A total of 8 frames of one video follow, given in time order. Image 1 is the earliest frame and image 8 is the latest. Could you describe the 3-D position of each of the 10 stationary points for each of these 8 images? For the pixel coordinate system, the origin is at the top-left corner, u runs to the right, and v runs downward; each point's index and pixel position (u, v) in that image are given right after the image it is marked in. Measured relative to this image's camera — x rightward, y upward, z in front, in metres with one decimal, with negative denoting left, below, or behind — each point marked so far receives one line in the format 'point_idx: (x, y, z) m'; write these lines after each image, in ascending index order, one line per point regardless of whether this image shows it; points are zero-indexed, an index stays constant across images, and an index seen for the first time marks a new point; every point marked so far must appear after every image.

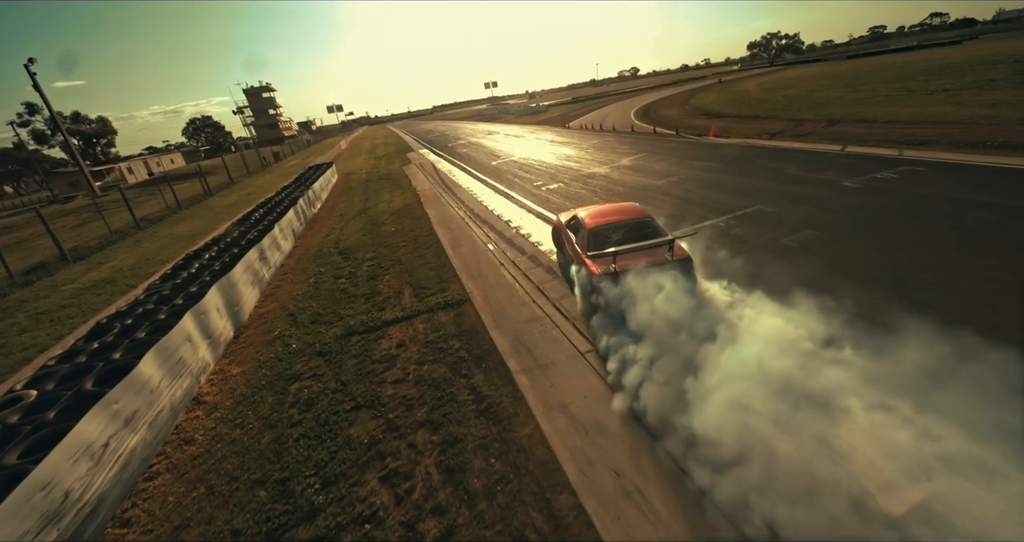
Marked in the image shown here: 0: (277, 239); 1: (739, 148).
0: (-6.7, +0.9, +12.5) m
1: (+9.2, +5.0, +17.5) m
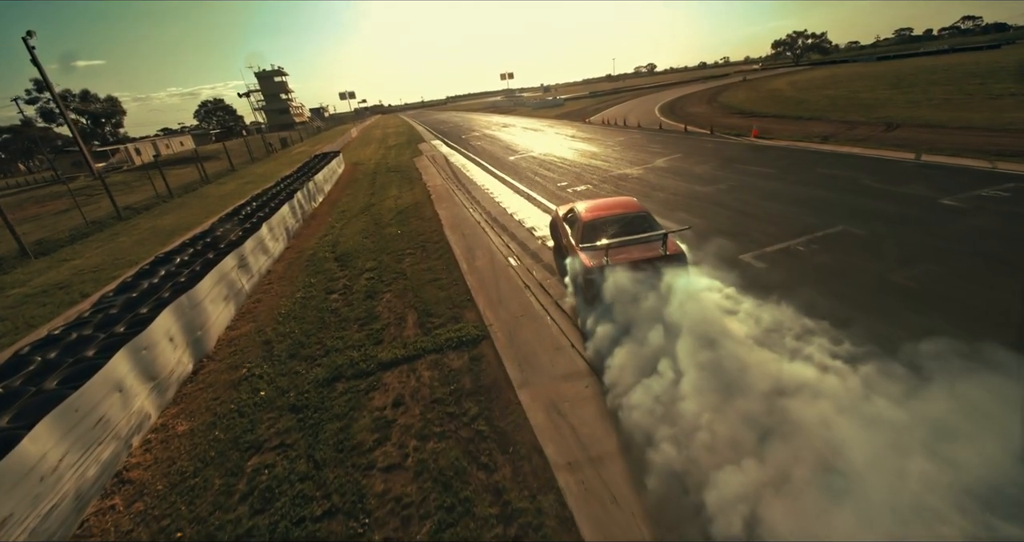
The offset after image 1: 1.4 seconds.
0: (-6.1, +0.8, +10.8) m
1: (+10.1, +4.2, +15.6) m
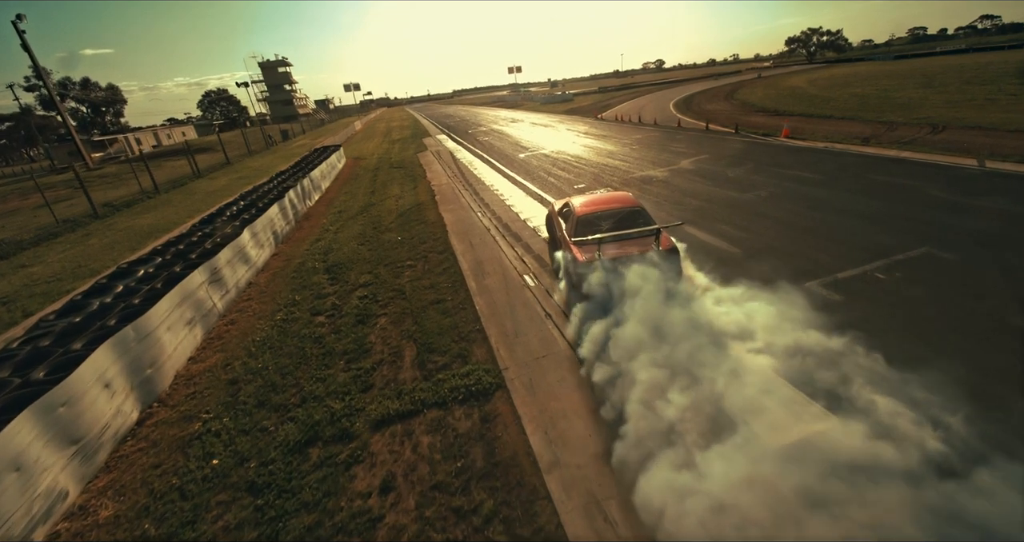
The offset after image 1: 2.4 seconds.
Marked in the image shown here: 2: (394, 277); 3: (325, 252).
0: (-5.8, +0.5, +9.5) m
1: (+10.5, +3.8, +14.1) m
2: (-2.5, -0.1, +8.9) m
3: (-4.7, +0.5, +10.9) m
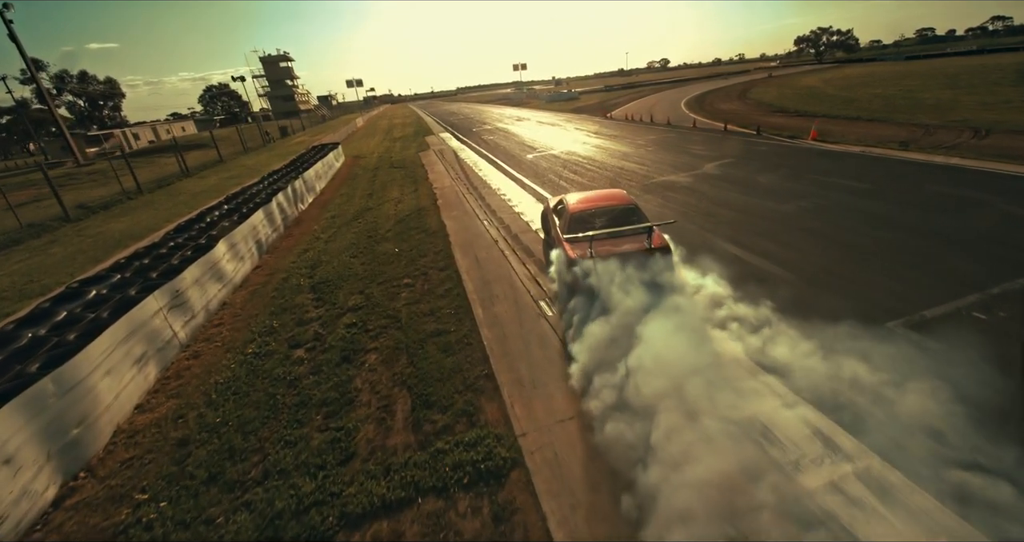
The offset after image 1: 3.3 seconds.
0: (-5.6, +0.2, +8.3) m
1: (+10.8, +3.3, +12.9) m
2: (-2.2, -0.5, +7.8) m
3: (-4.5, +0.1, +9.8) m
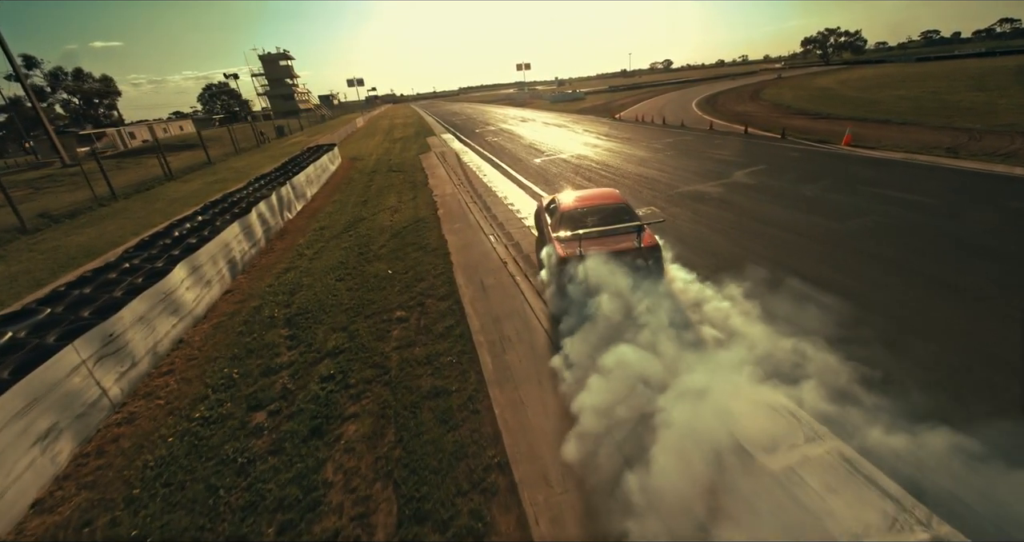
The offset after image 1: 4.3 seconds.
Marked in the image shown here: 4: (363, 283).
0: (-5.4, -0.3, +7.0) m
1: (+11.0, +2.7, +11.5) m
2: (-2.0, -1.0, +6.4) m
3: (-4.3, -0.4, +8.4) m
4: (-2.9, -0.2, +8.4) m
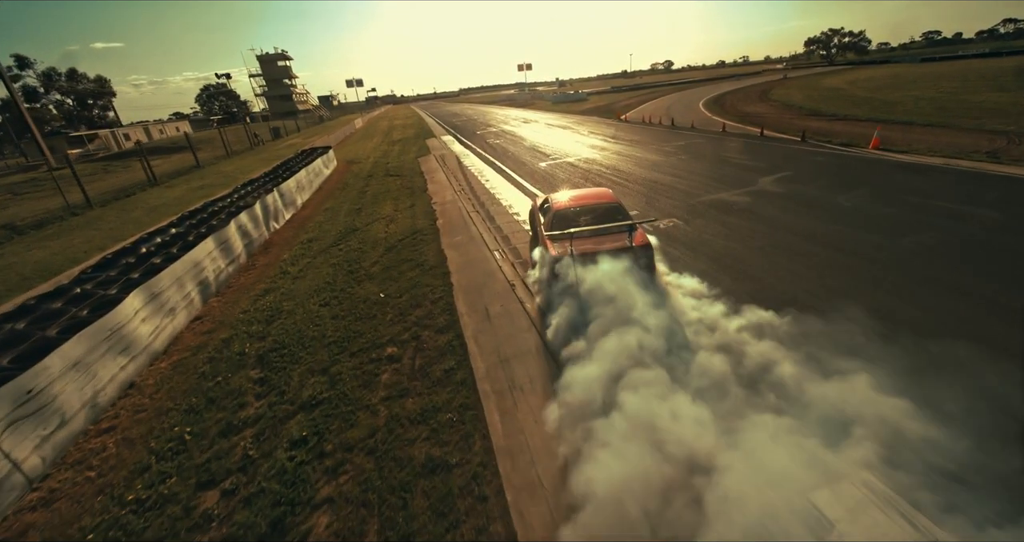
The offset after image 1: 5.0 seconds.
0: (-5.2, -0.8, +5.9) m
1: (+11.2, +2.2, +10.4) m
2: (-1.9, -1.4, +5.4) m
3: (-4.1, -0.8, +7.4) m
4: (-2.7, -0.7, +7.4) m
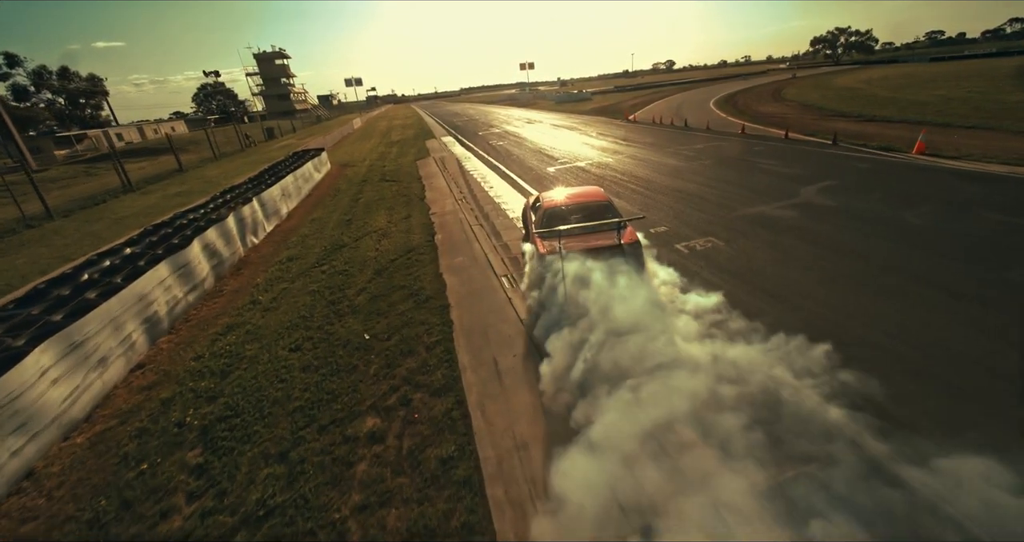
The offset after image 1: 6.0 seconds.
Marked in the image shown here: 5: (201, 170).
0: (-5.0, -1.3, +4.6) m
1: (+11.4, +1.7, +9.0) m
2: (-1.7, -2.0, +4.0) m
3: (-3.9, -1.3, +6.0) m
4: (-2.6, -1.2, +6.0) m
5: (-14.4, +4.7, +20.0) m
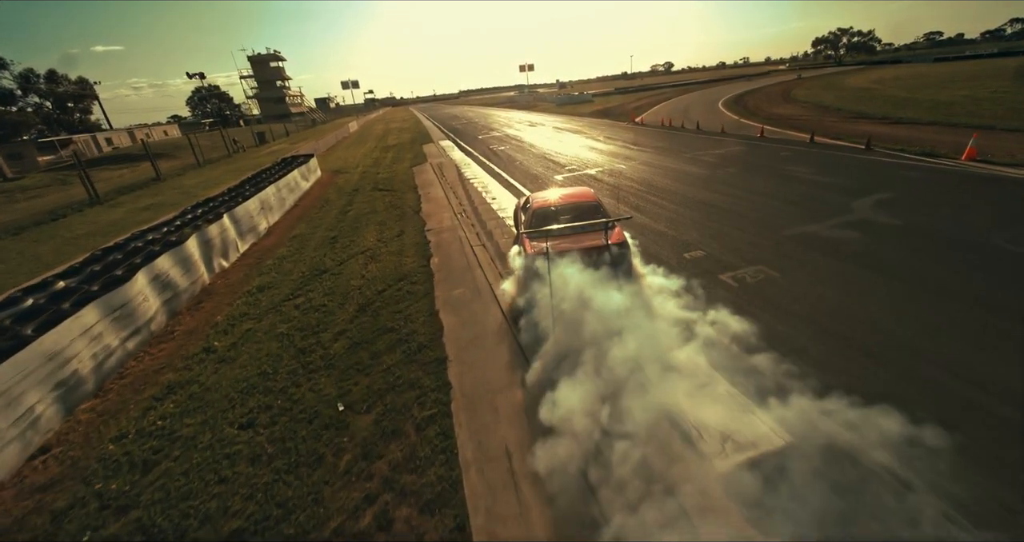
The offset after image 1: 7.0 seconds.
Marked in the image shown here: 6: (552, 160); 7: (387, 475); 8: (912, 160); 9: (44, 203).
0: (-4.9, -1.9, +3.1) m
1: (+11.5, +1.2, +7.6) m
2: (-1.5, -2.5, +2.6) m
3: (-3.8, -1.9, +4.6) m
4: (-2.4, -1.8, +4.6) m
5: (-14.2, +4.0, +18.6) m
6: (+1.7, +4.8, +18.7) m
7: (-1.2, -1.9, +4.0) m
8: (+11.4, +3.0, +12.0) m
9: (-16.1, +2.5, +15.0) m
